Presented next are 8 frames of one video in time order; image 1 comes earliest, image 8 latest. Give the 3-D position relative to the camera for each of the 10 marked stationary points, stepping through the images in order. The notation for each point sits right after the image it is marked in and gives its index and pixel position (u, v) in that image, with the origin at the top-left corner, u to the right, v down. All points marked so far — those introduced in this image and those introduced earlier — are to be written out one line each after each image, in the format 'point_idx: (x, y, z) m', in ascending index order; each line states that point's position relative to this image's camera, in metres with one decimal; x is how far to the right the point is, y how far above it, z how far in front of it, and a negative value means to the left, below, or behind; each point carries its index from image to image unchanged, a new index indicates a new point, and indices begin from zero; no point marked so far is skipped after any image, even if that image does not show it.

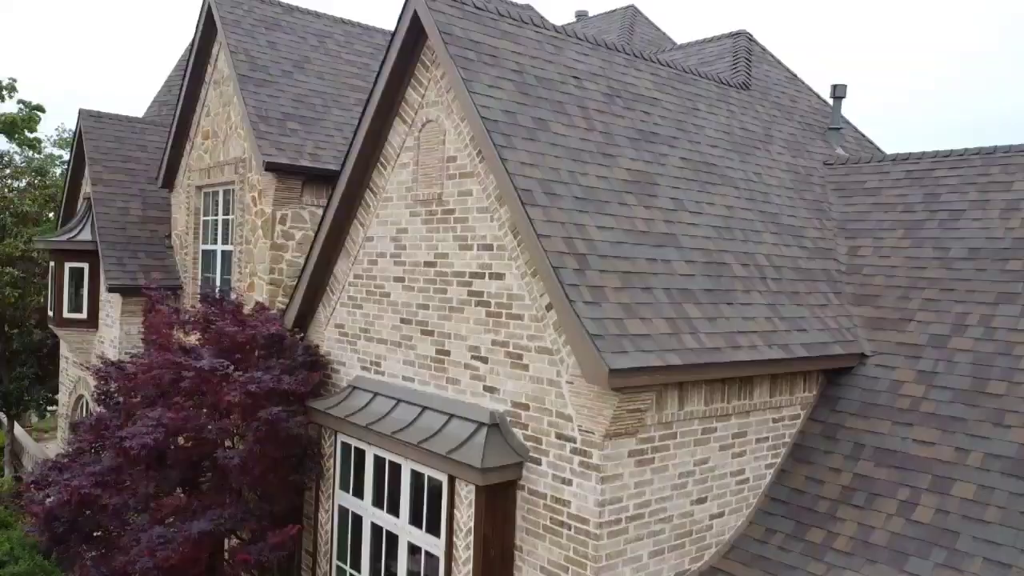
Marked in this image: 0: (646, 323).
0: (+1.0, -0.2, +5.8) m
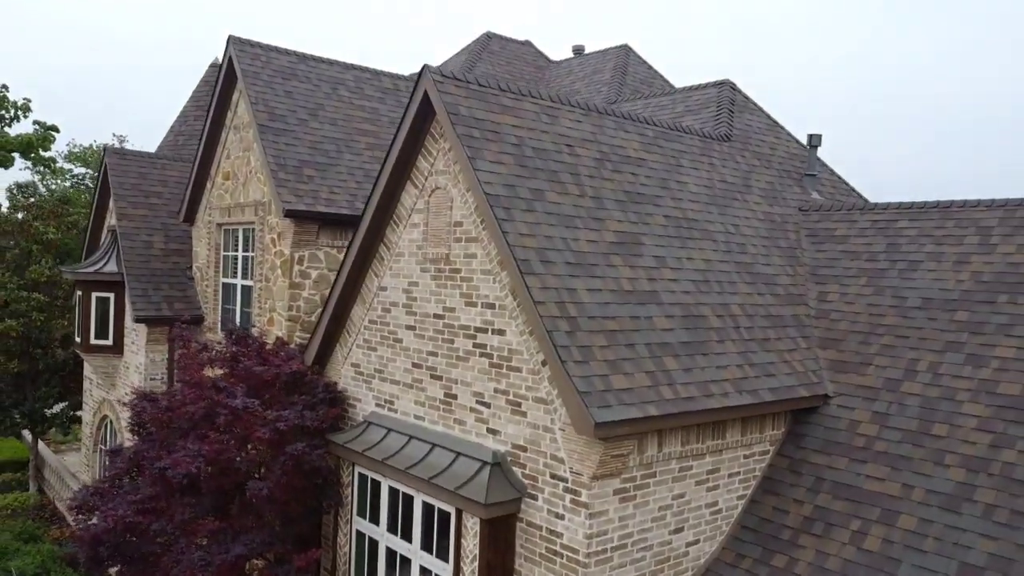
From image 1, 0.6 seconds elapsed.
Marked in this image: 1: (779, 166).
0: (+1.0, -0.7, +6.7) m
1: (+4.0, +1.8, +11.7) m
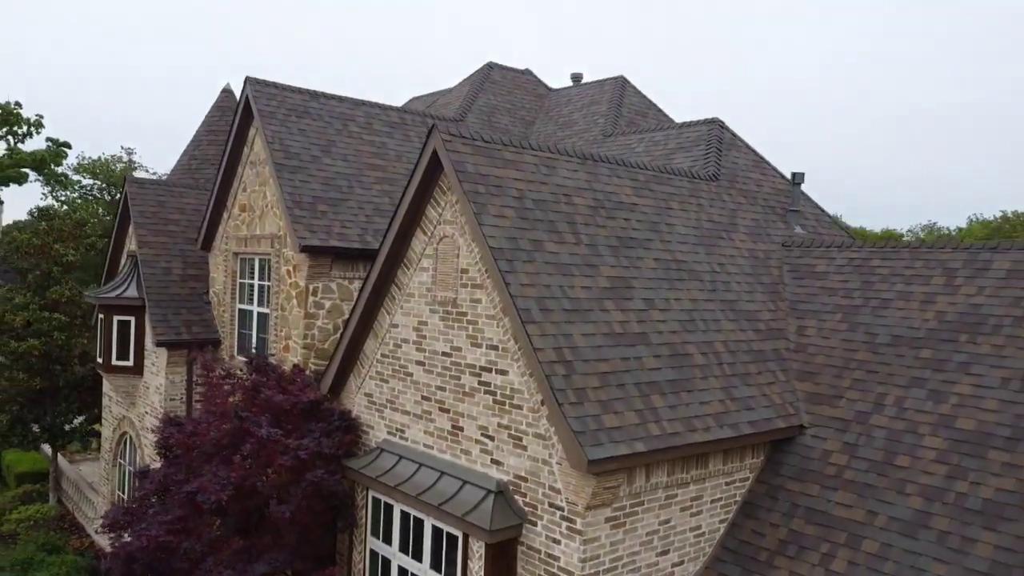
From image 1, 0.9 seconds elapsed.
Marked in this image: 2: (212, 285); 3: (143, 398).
0: (+1.0, -1.2, +7.4) m
1: (+4.0, +1.4, +12.4) m
2: (-5.7, +0.1, +14.8) m
3: (-7.2, -2.2, +15.2) m
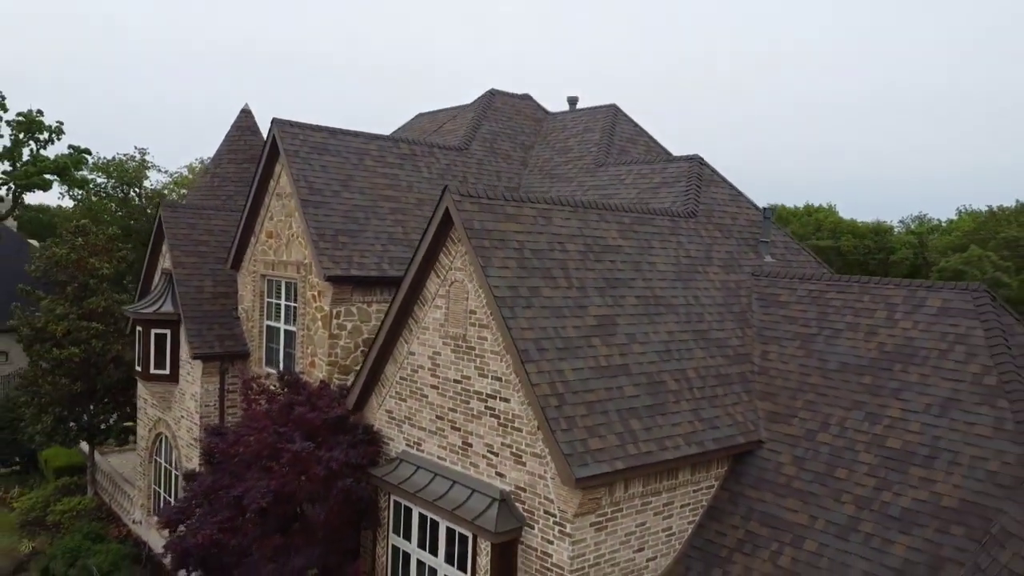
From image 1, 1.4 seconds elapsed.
0: (+1.0, -1.7, +9.0) m
1: (+4.0, +1.0, +13.9) m
2: (-5.7, -0.3, +16.3) m
3: (-7.2, -2.5, +16.8) m
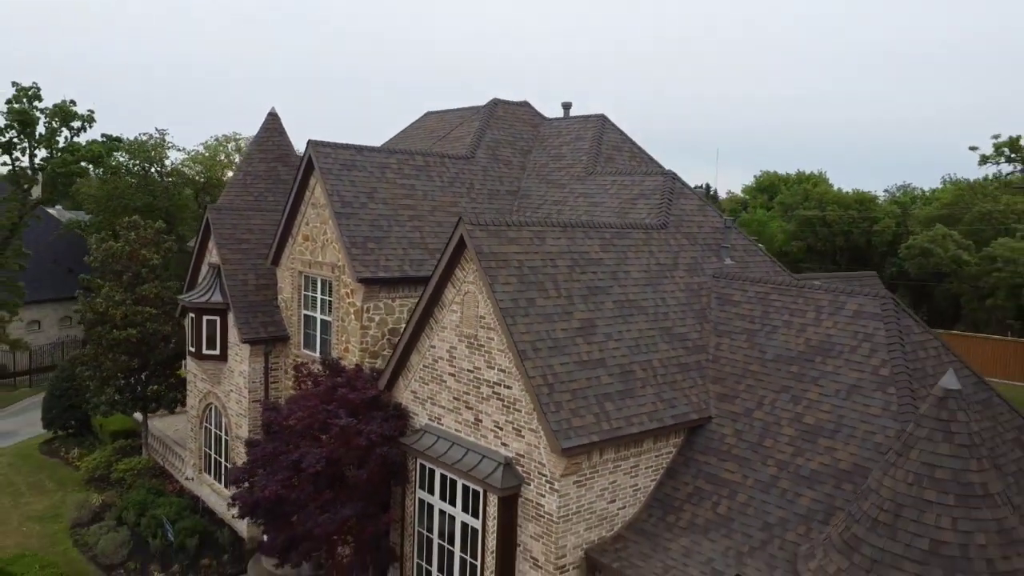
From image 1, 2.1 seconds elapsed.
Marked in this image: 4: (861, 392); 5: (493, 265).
0: (+1.1, -2.0, +11.8) m
1: (+4.1, +1.0, +16.5) m
2: (-5.7, -0.1, +19.0) m
3: (-7.2, -2.3, +19.6) m
4: (+5.5, -1.6, +12.2) m
5: (-0.3, +0.4, +12.7) m
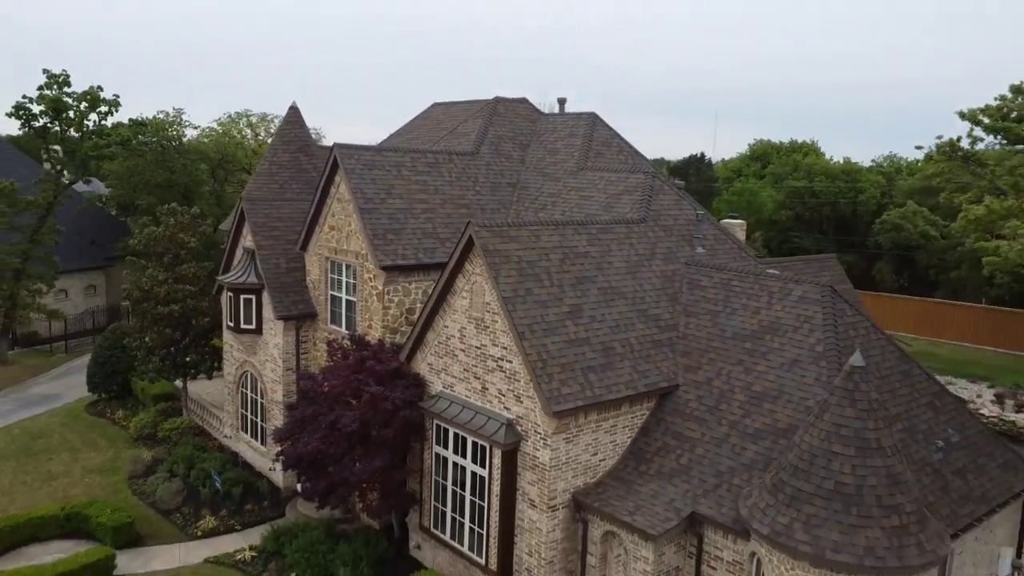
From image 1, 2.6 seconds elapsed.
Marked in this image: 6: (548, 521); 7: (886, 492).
0: (+1.1, -1.8, +14.5) m
1: (+4.1, +1.4, +19.1) m
2: (-5.7, +0.4, +21.6) m
3: (-7.2, -1.8, +22.3) m
4: (+5.5, -1.5, +14.9) m
5: (-0.3, +0.5, +15.3) m
6: (+0.7, -4.4, +14.6) m
7: (+5.7, -3.1, +11.8) m
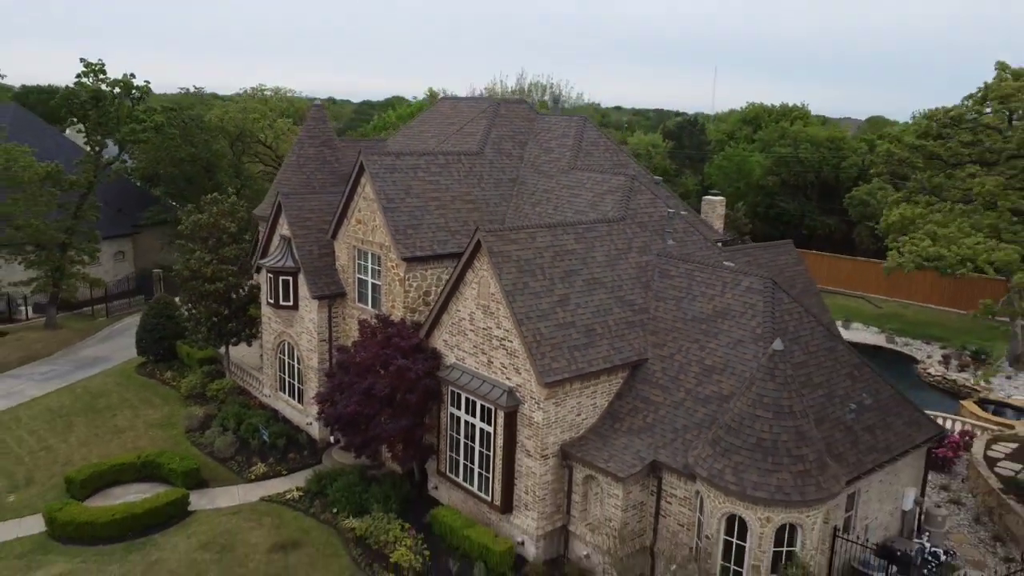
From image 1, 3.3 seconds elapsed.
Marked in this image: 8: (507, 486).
0: (+1.1, -1.7, +18.2) m
1: (+4.1, +1.8, +22.6) m
2: (-5.6, +0.9, +25.2) m
3: (-7.2, -1.2, +26.1) m
4: (+5.5, -1.3, +18.7) m
5: (-0.3, +0.7, +18.9) m
6: (+0.7, -4.2, +18.5) m
7: (+5.7, -3.2, +15.6) m
8: (-0.1, -4.9, +19.2) m
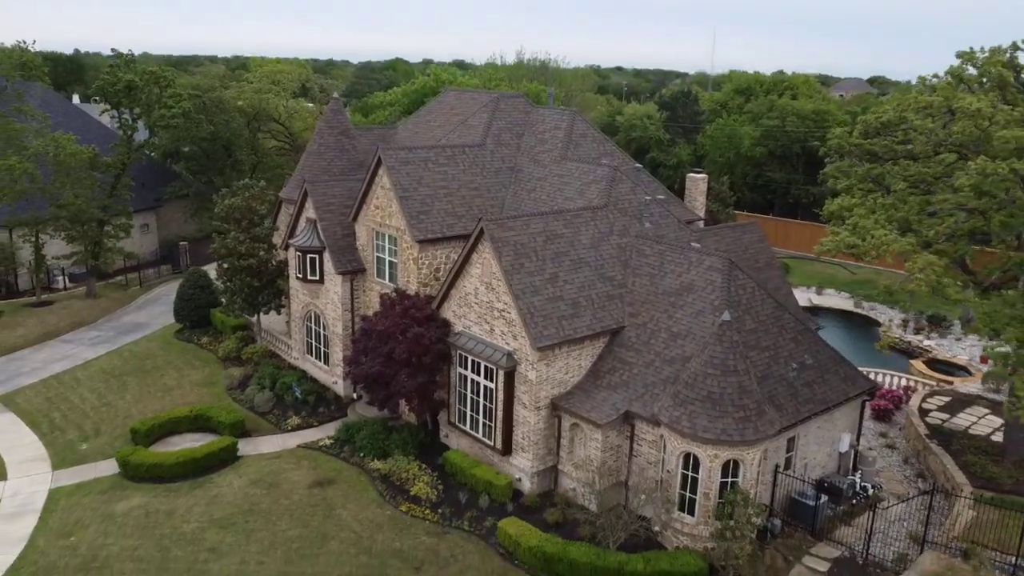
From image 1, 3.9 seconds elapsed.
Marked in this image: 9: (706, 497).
0: (+1.0, -1.2, +21.9) m
1: (+4.0, +2.6, +26.1) m
2: (-5.7, +1.8, +28.8) m
3: (-7.2, -0.3, +29.8) m
4: (+5.5, -0.8, +22.3) m
5: (-0.3, +1.3, +22.5) m
6: (+0.6, -3.7, +22.3) m
7: (+5.6, -2.7, +19.4) m
8: (-0.2, -4.3, +23.1) m
9: (+4.9, -5.3, +19.8) m
